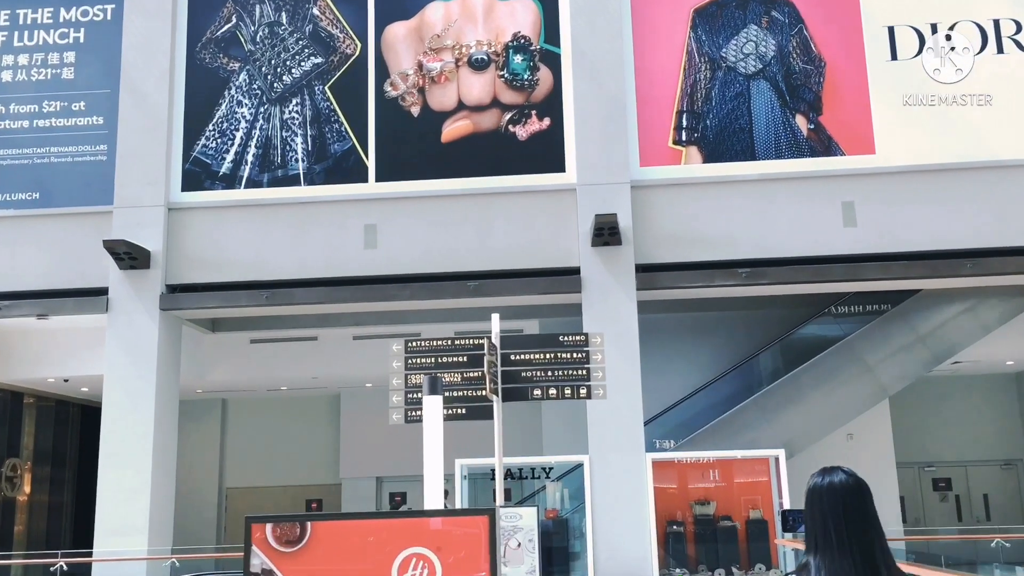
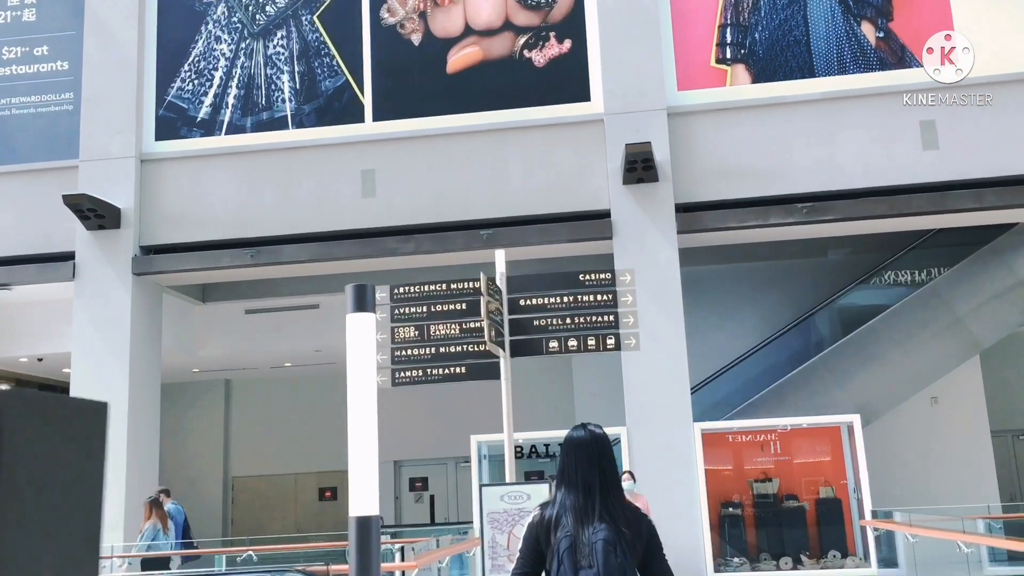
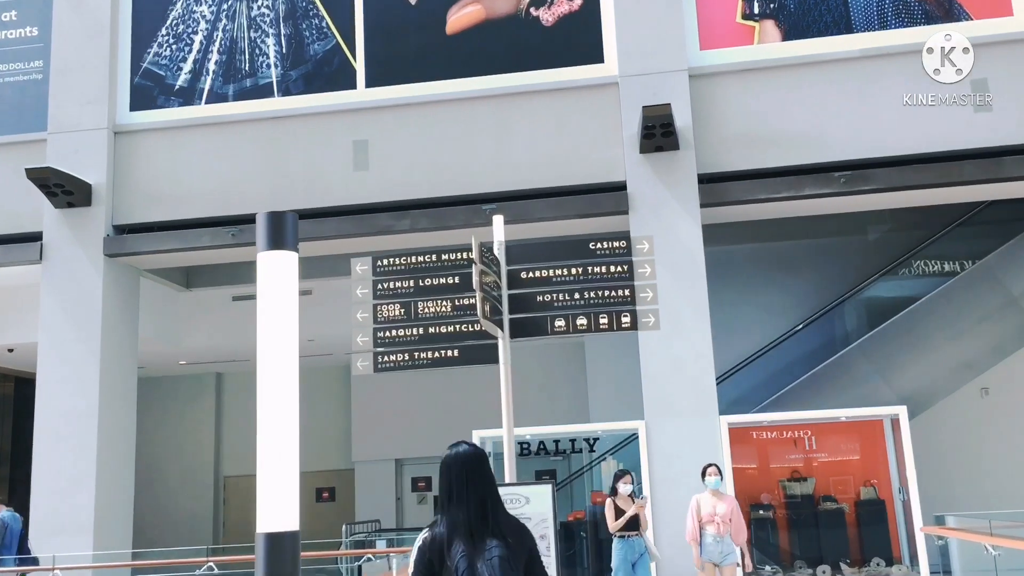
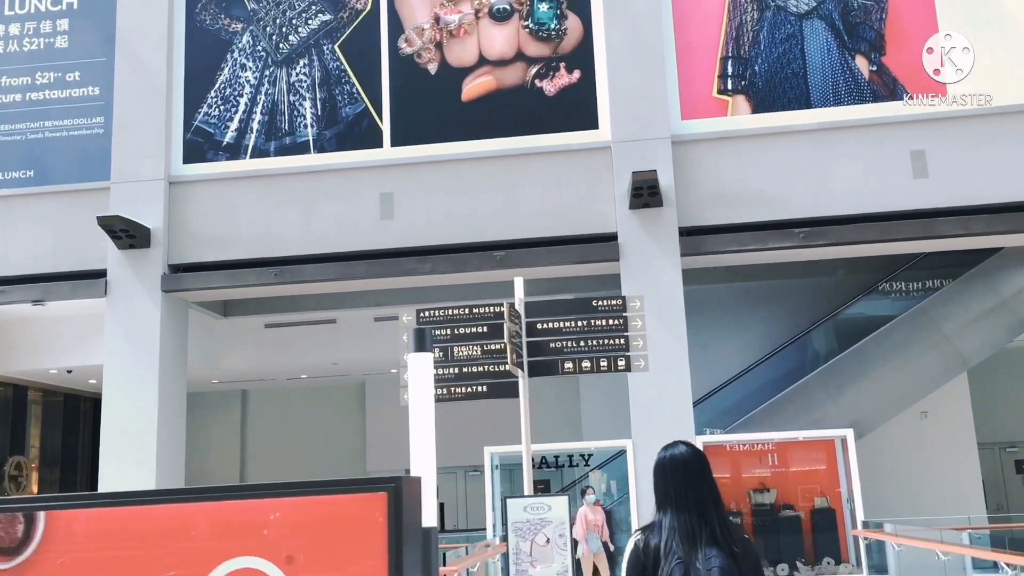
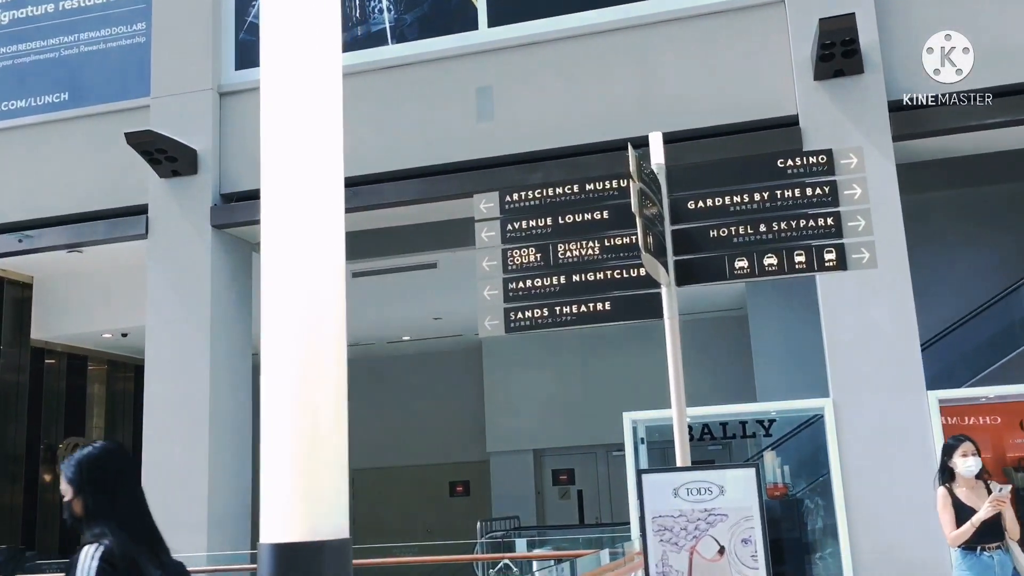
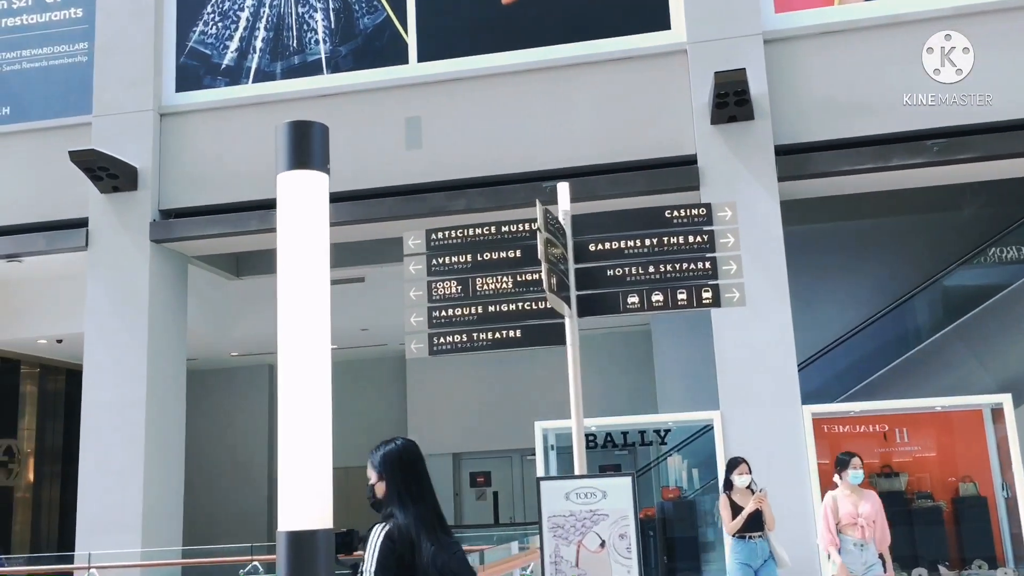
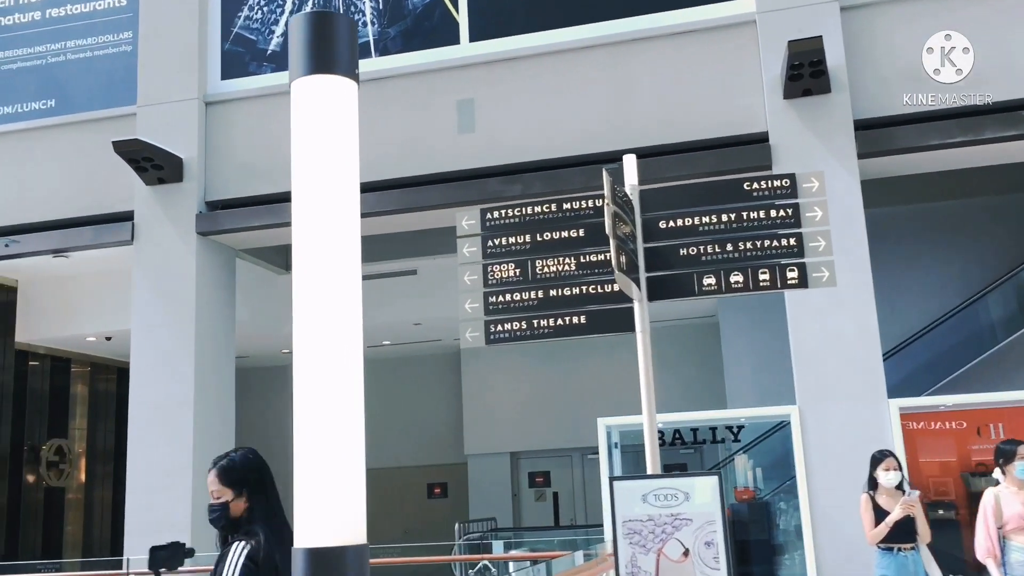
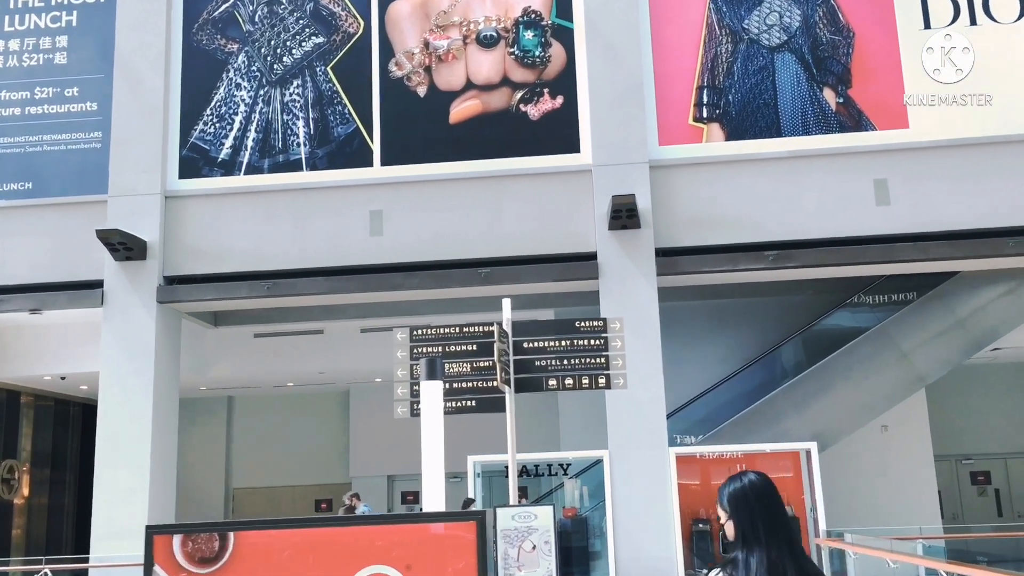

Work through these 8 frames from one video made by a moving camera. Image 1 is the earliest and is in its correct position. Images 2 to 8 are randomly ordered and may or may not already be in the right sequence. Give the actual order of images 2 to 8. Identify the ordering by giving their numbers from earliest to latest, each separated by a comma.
8, 4, 2, 3, 6, 7, 5
